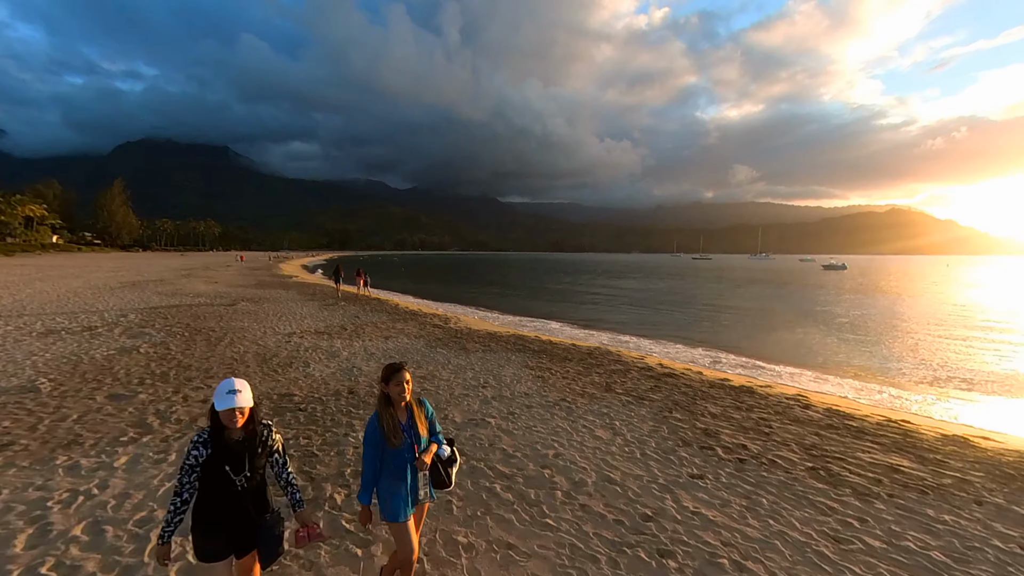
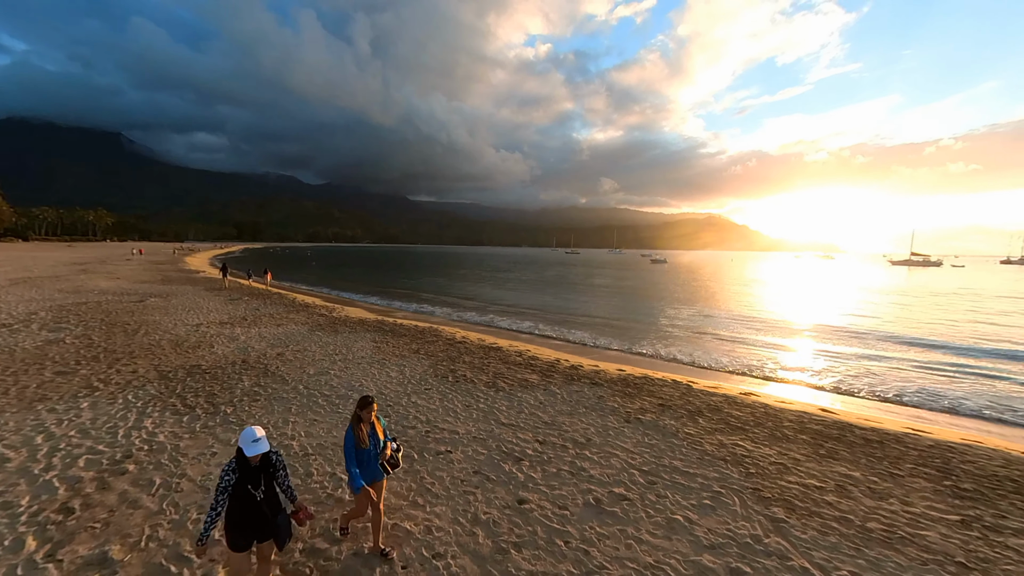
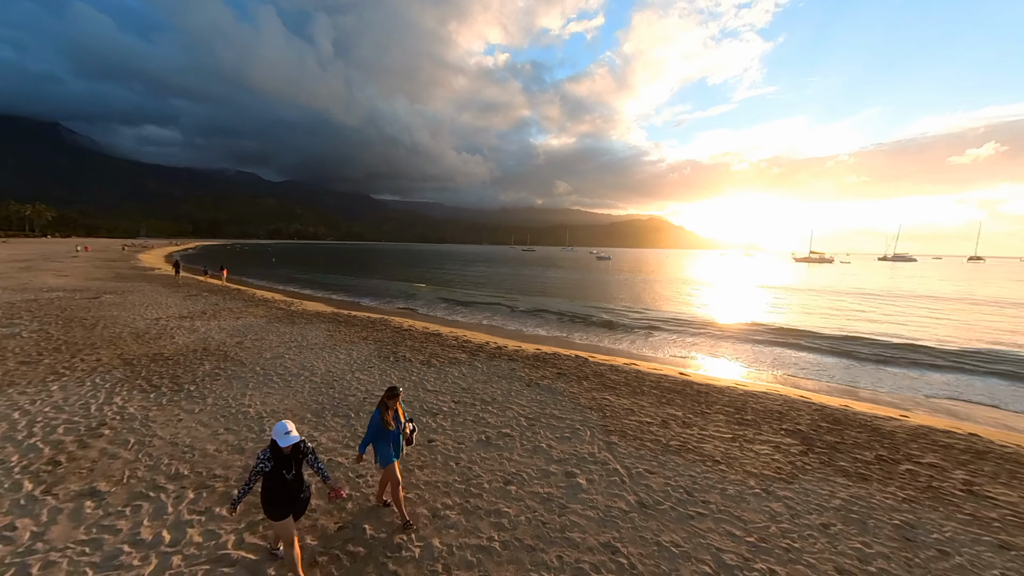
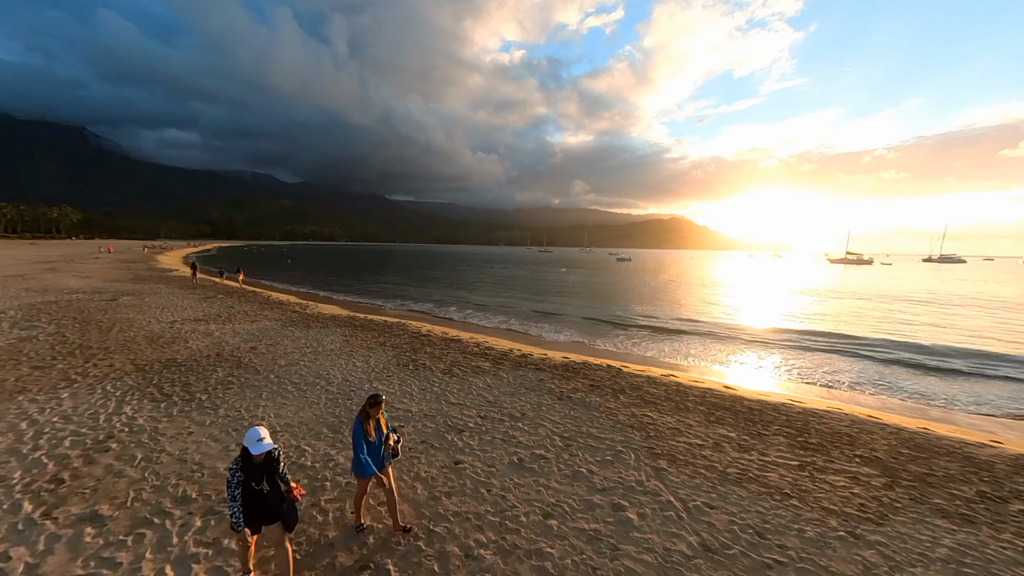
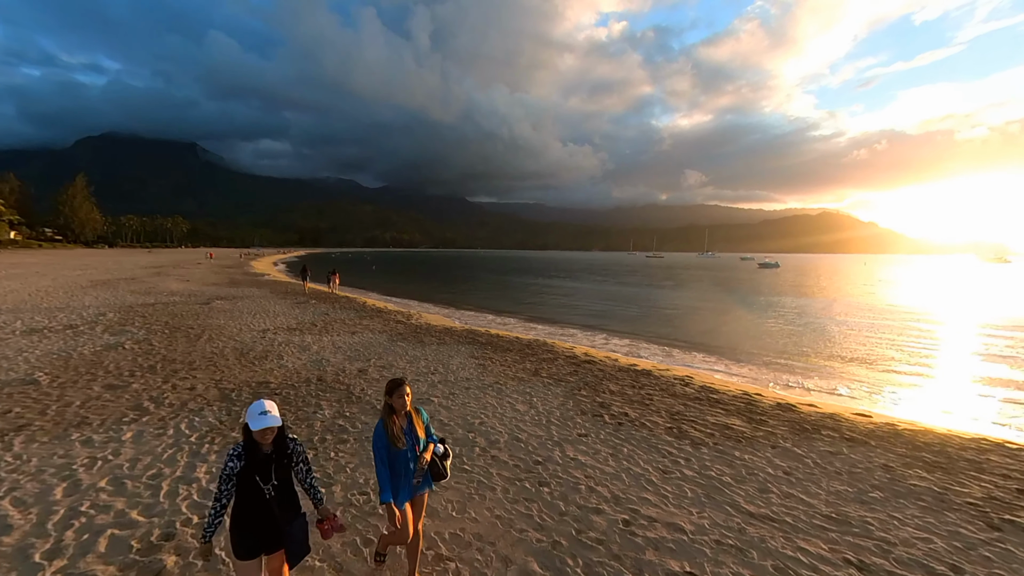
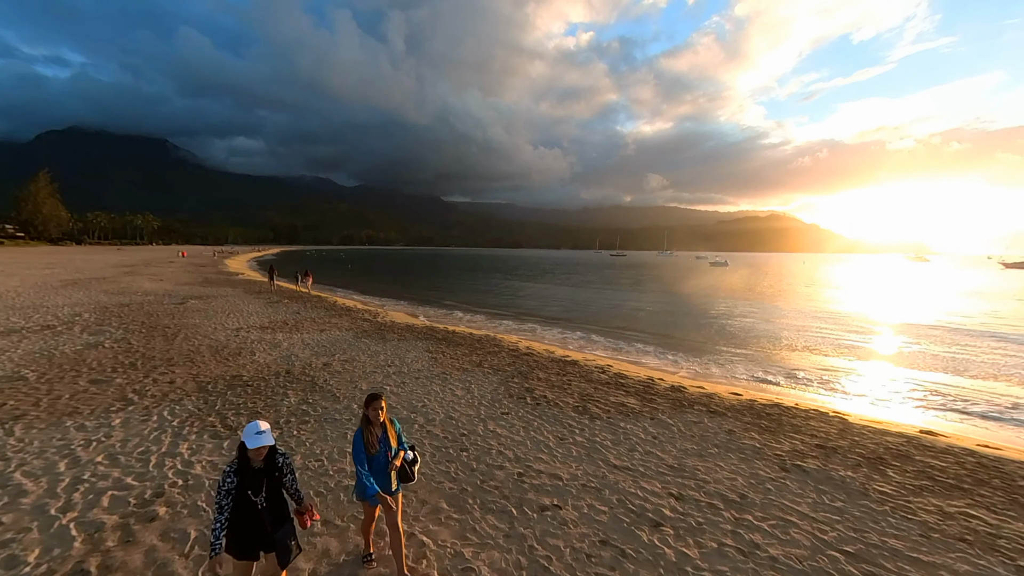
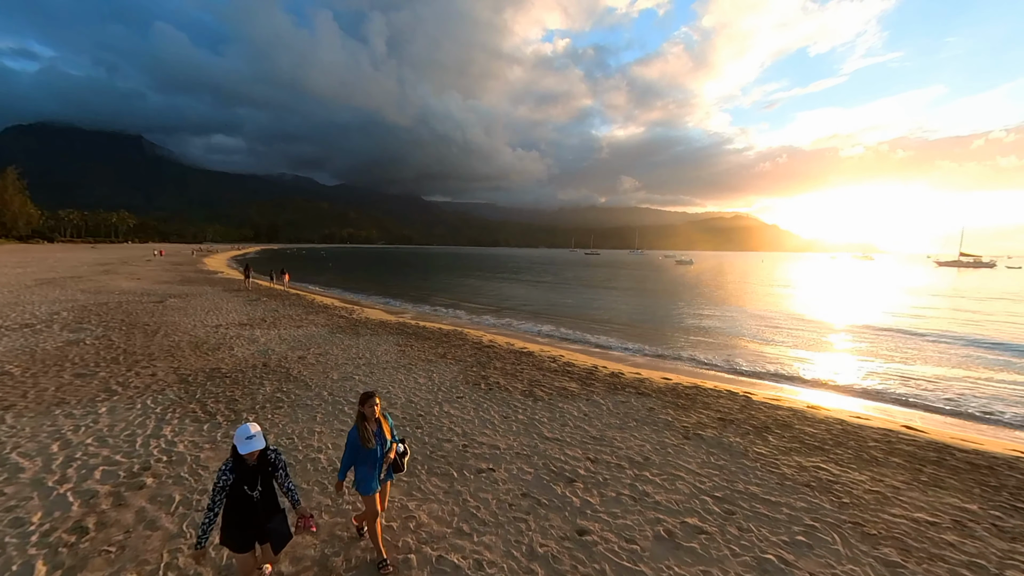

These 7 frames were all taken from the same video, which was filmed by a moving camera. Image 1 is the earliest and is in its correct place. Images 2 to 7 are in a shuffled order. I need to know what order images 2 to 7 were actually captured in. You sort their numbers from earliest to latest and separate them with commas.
5, 6, 7, 2, 4, 3
